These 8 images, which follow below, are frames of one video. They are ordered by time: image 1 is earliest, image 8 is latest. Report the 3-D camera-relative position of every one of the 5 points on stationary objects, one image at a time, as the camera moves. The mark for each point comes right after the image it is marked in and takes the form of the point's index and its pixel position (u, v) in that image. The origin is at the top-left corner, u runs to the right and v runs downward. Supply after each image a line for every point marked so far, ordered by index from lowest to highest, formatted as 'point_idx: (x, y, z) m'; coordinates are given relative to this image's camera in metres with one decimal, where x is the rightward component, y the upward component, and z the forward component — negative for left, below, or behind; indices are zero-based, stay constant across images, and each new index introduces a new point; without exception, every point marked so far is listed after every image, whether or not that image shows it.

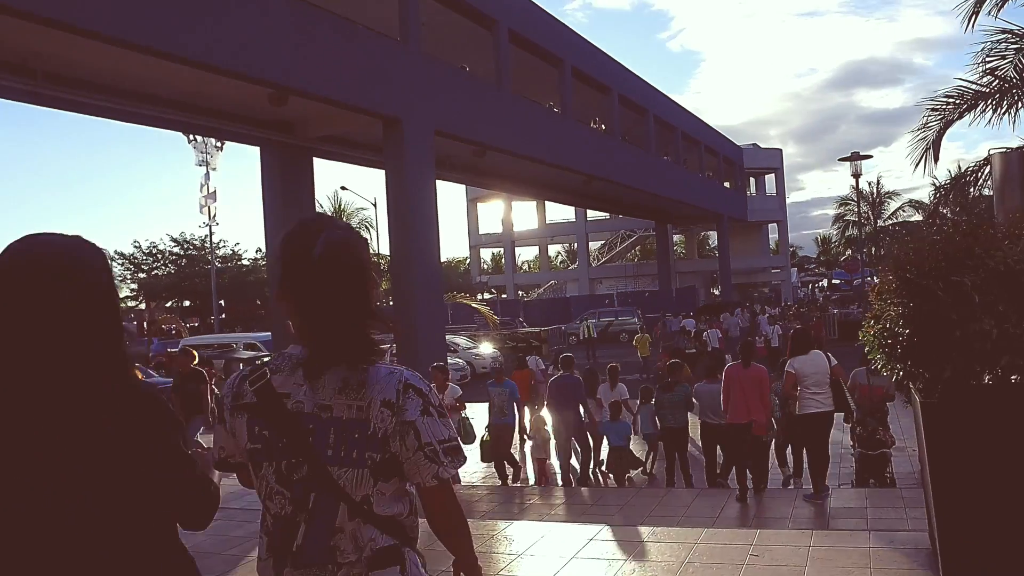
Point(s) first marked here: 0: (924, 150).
0: (+3.3, +1.1, +7.0) m
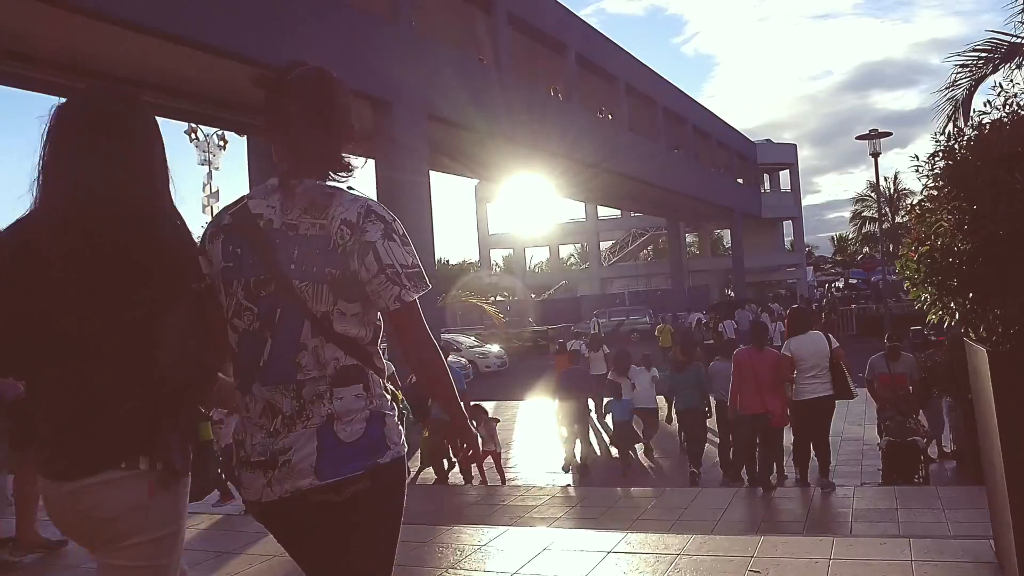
0: (+3.2, +1.3, +6.3) m
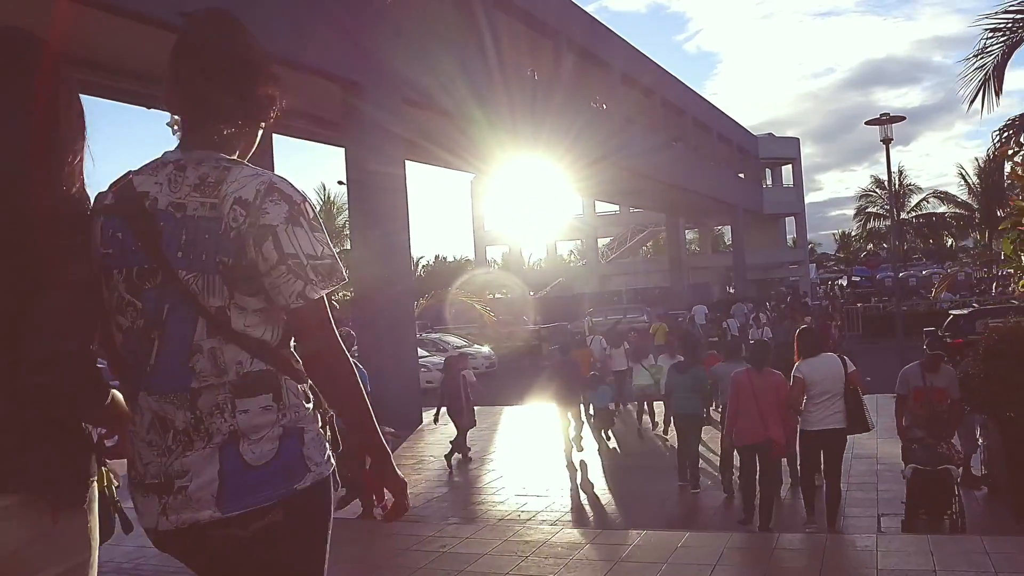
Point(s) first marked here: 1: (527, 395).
0: (+3.0, +1.3, +5.5) m
1: (+0.2, -2.4, +19.2) m
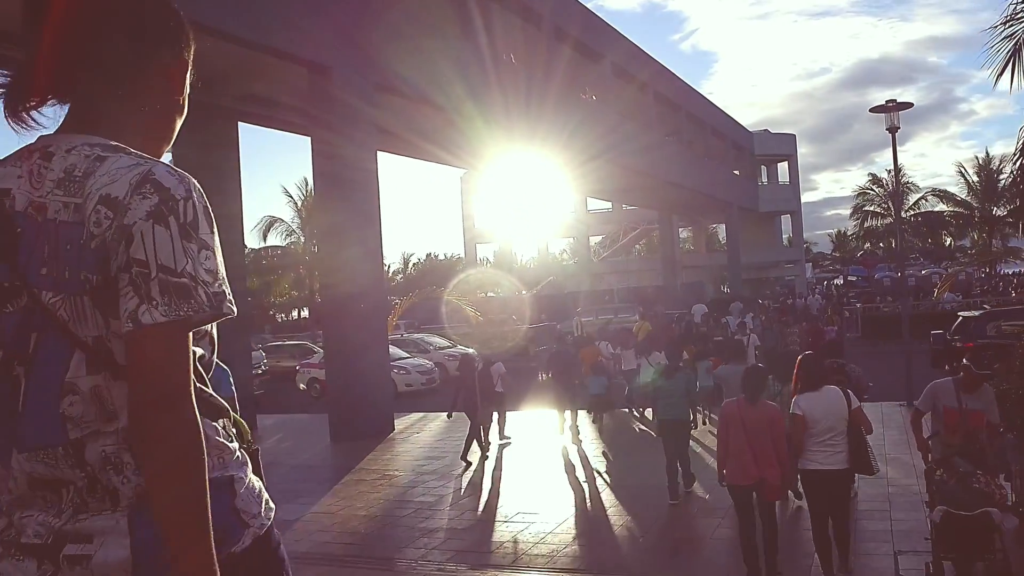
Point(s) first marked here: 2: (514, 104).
0: (+2.8, +1.3, +4.8) m
1: (-0.1, -2.3, +18.5) m
2: (+0.5, +3.7, +17.8) m
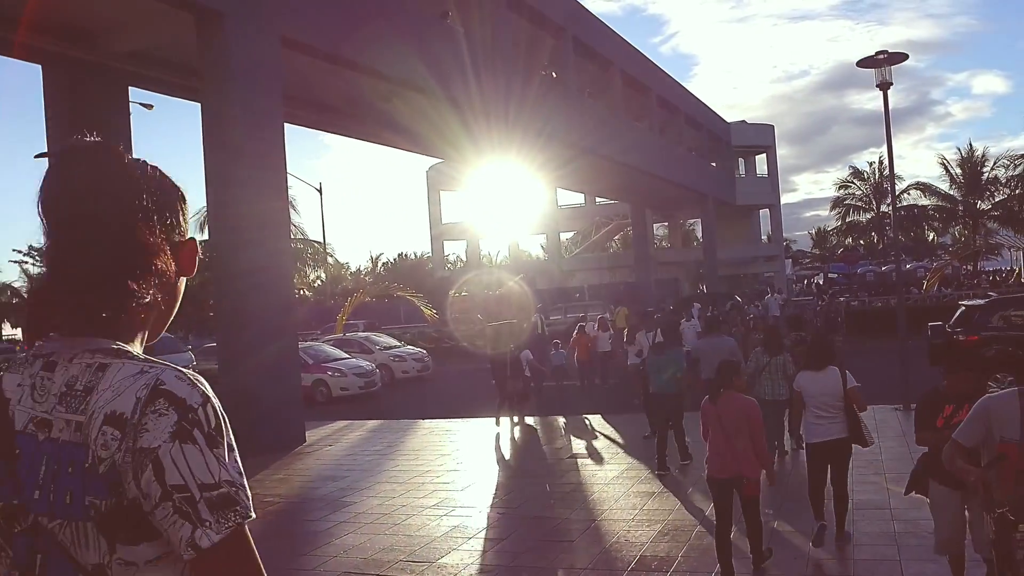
0: (+2.2, +1.5, +3.5) m
1: (-0.9, -2.2, +17.1) m
2: (-0.4, +3.8, +16.4) m
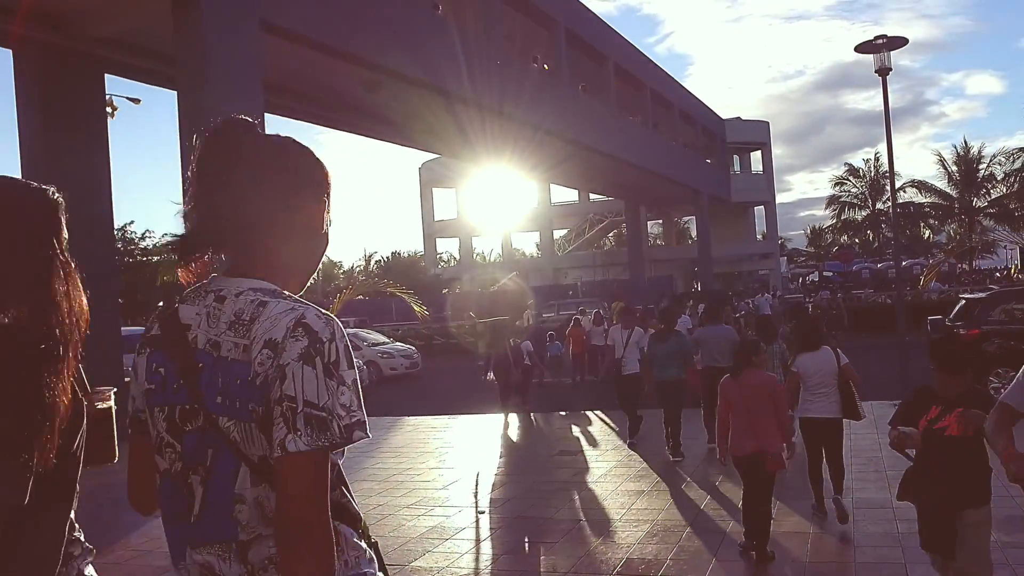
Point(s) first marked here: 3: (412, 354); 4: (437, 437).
0: (+2.1, +1.5, +3.2) m
1: (-1.1, -2.2, +16.9) m
2: (-0.6, +3.9, +16.2) m
3: (-2.1, -1.5, +19.3) m
4: (-1.0, -2.1, +11.9) m
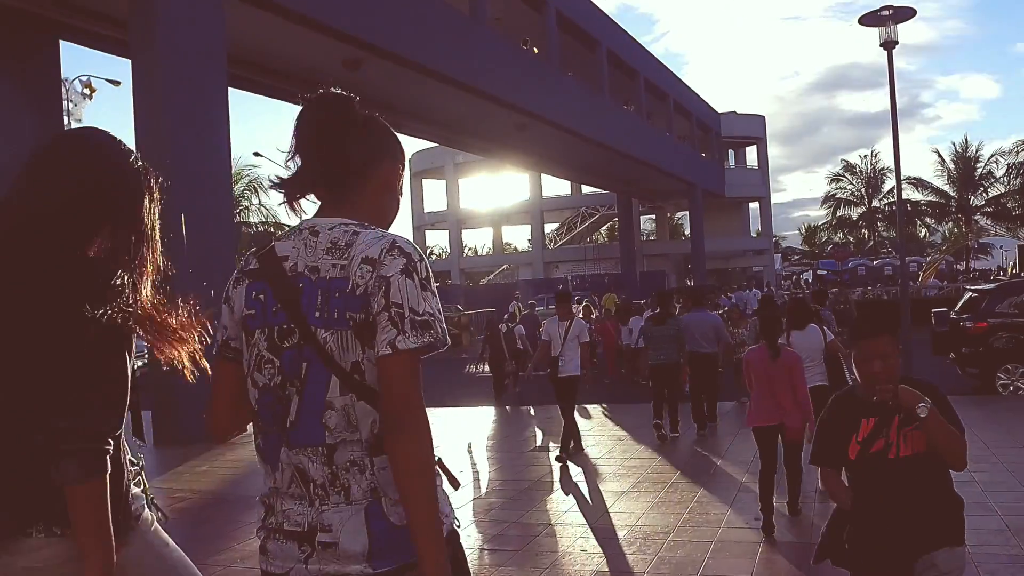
0: (+2.0, +1.6, +2.7) m
1: (-1.4, -2.0, +16.4) m
2: (-0.8, +4.1, +15.7) m
3: (-2.3, -1.3, +18.8) m
4: (-1.3, -1.9, +11.4) m
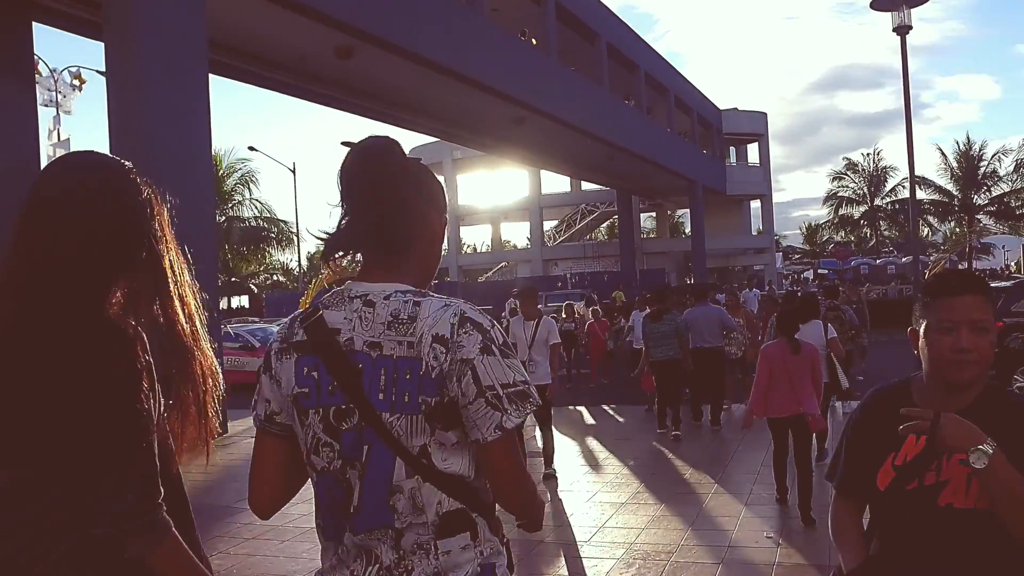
0: (+1.9, +1.6, +2.4) m
1: (-1.4, -1.9, +16.0) m
2: (-0.8, +4.1, +15.3) m
3: (-2.4, -1.2, +18.5) m
4: (-1.3, -1.9, +11.0) m
